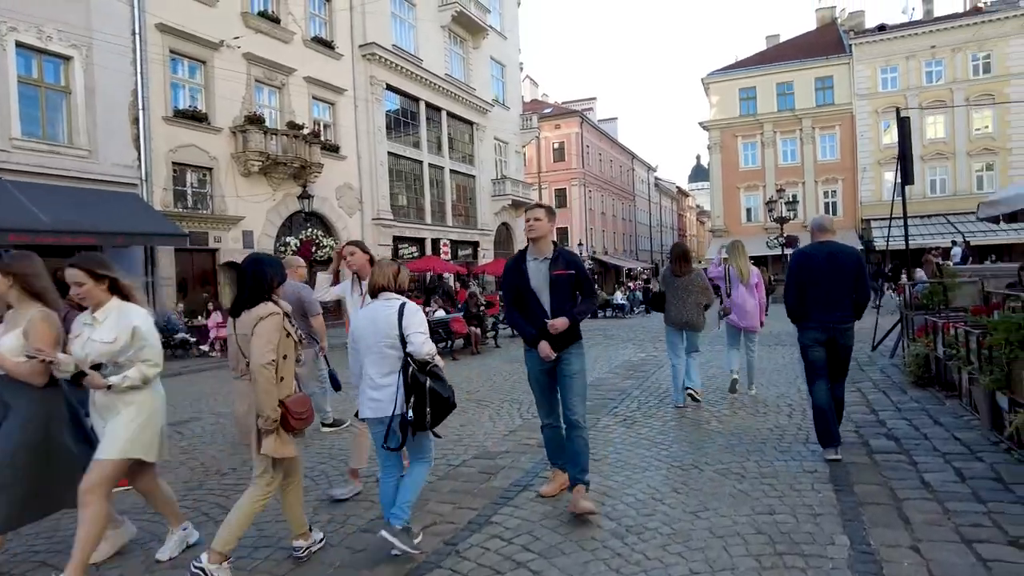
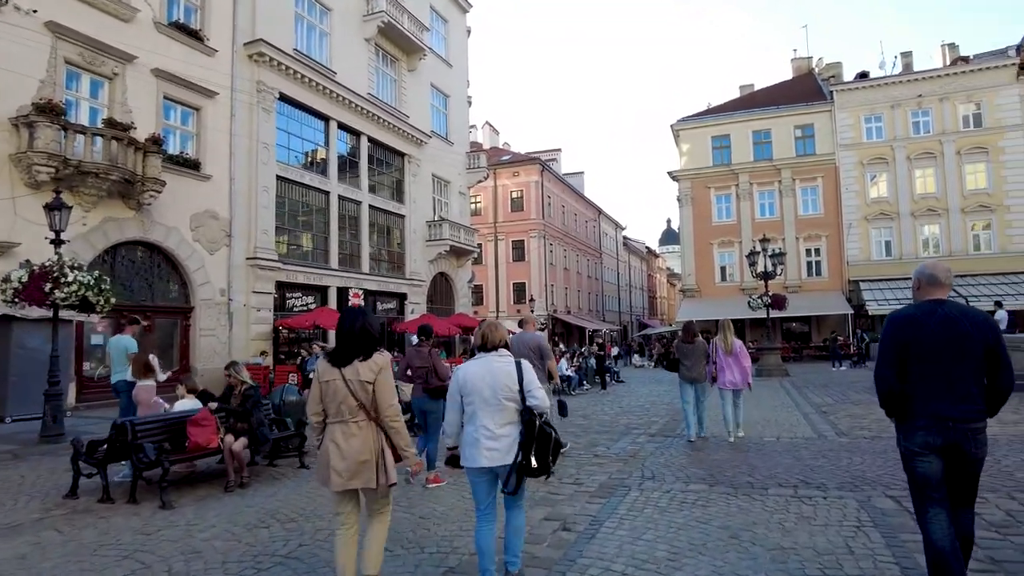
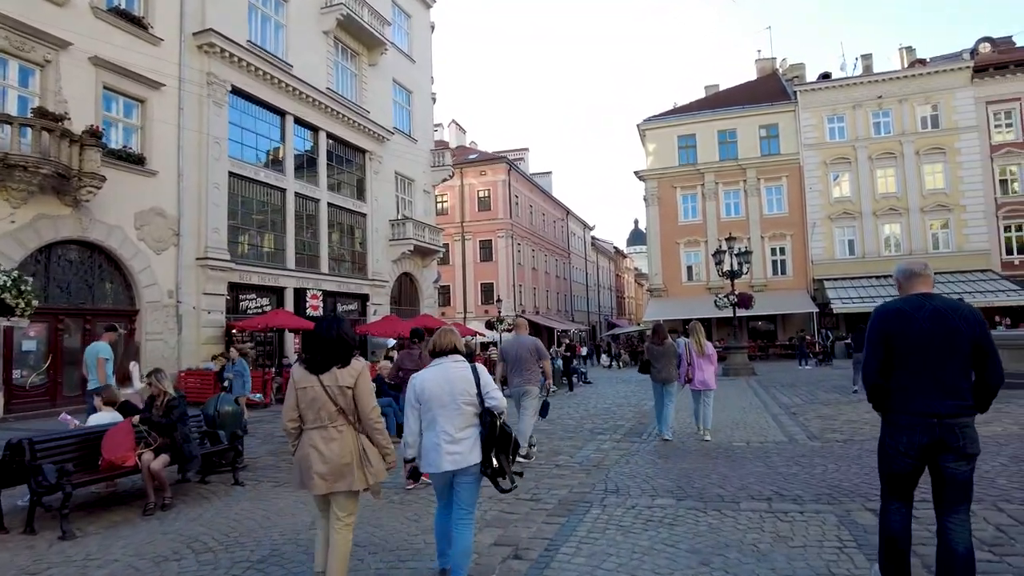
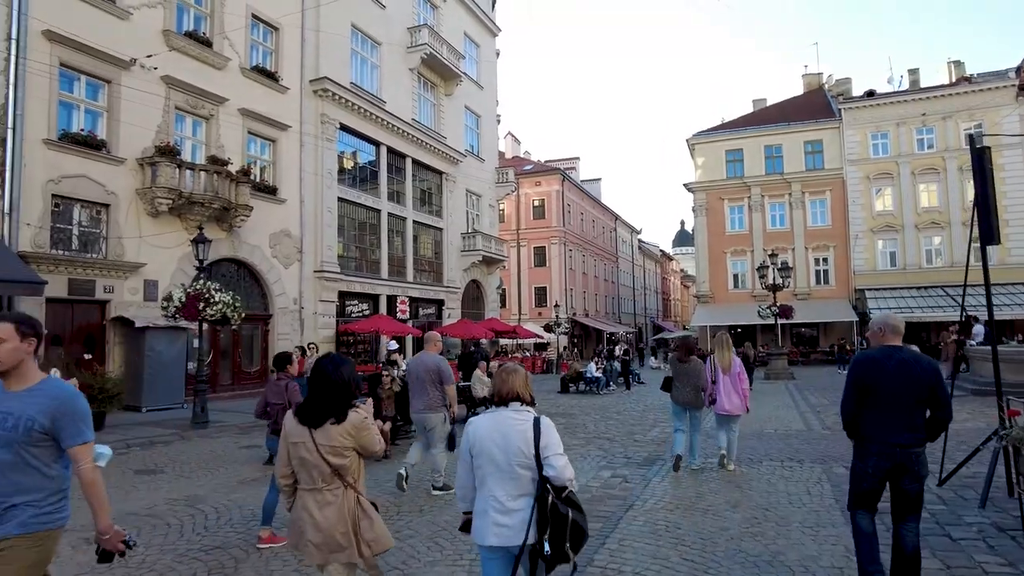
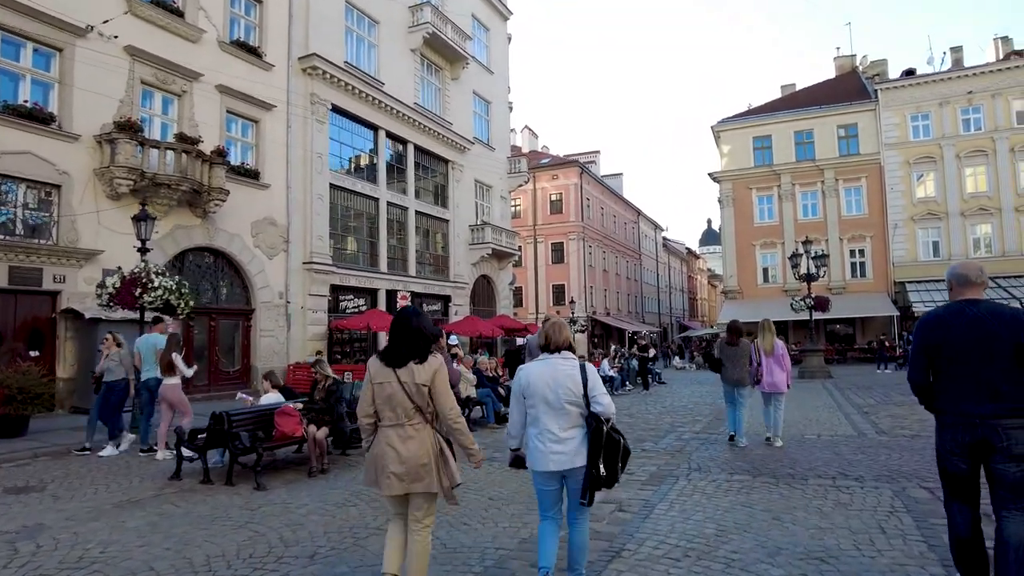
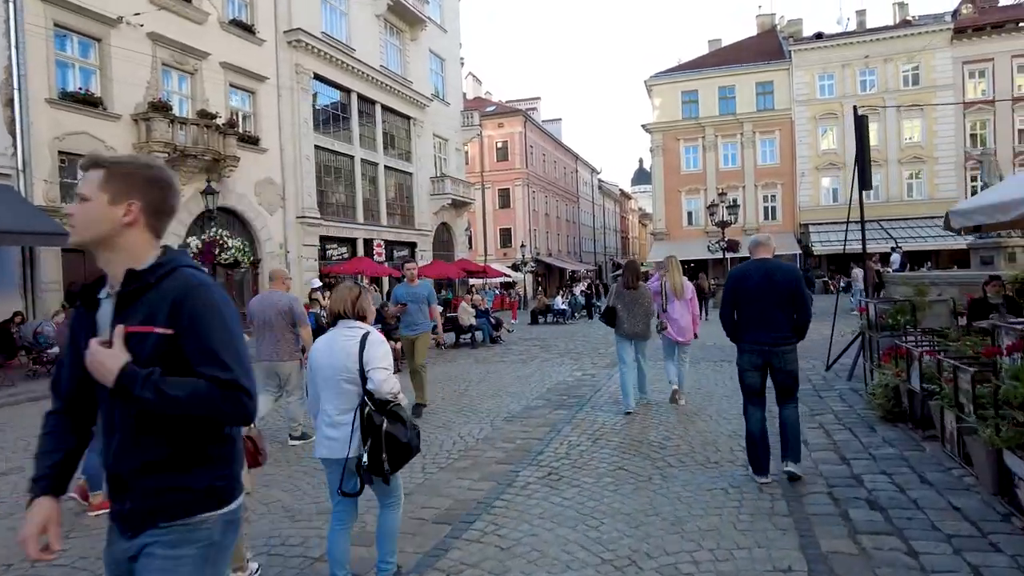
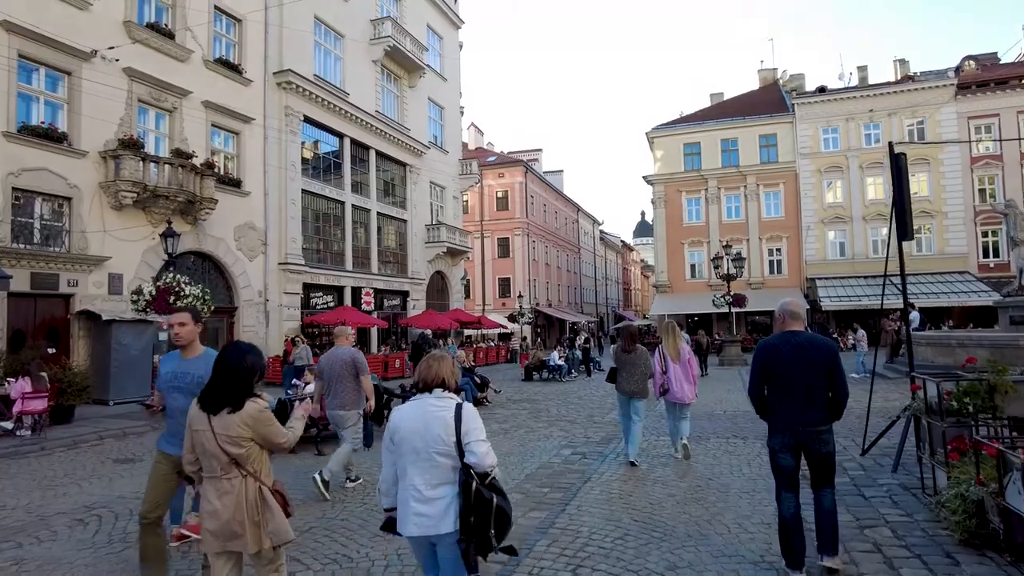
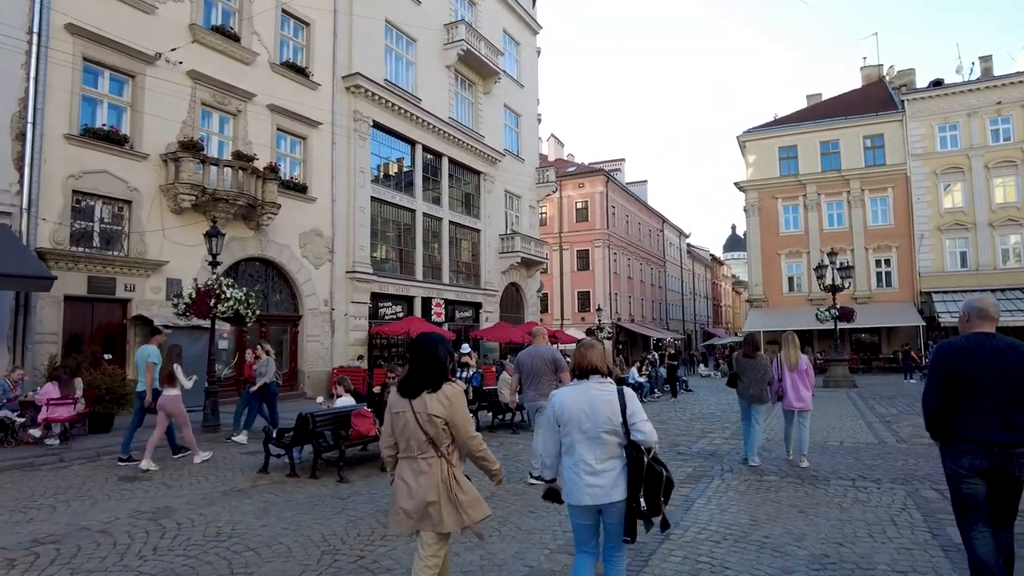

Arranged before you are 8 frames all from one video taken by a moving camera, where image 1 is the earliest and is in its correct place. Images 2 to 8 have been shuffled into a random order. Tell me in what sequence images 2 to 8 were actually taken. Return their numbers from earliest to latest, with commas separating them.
6, 7, 4, 8, 5, 2, 3
